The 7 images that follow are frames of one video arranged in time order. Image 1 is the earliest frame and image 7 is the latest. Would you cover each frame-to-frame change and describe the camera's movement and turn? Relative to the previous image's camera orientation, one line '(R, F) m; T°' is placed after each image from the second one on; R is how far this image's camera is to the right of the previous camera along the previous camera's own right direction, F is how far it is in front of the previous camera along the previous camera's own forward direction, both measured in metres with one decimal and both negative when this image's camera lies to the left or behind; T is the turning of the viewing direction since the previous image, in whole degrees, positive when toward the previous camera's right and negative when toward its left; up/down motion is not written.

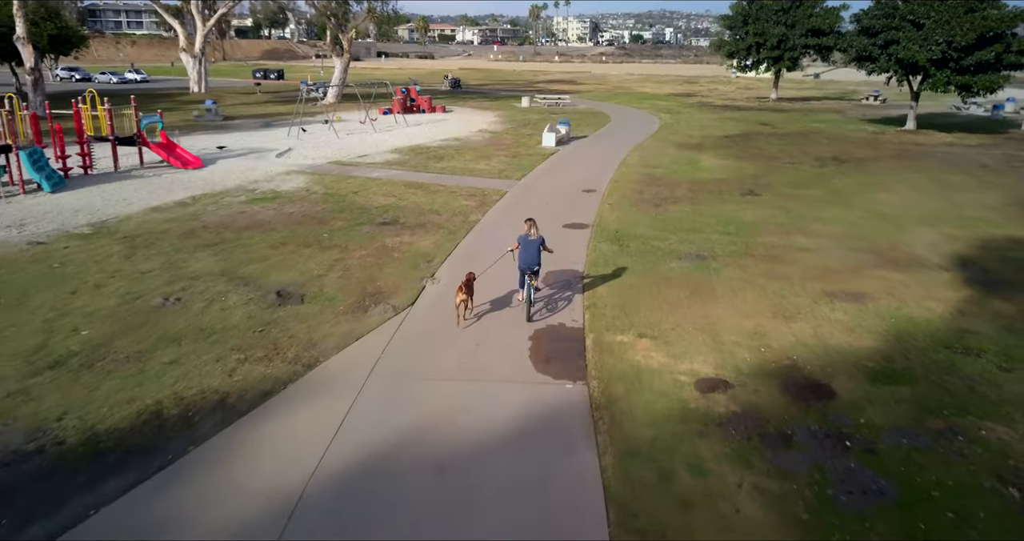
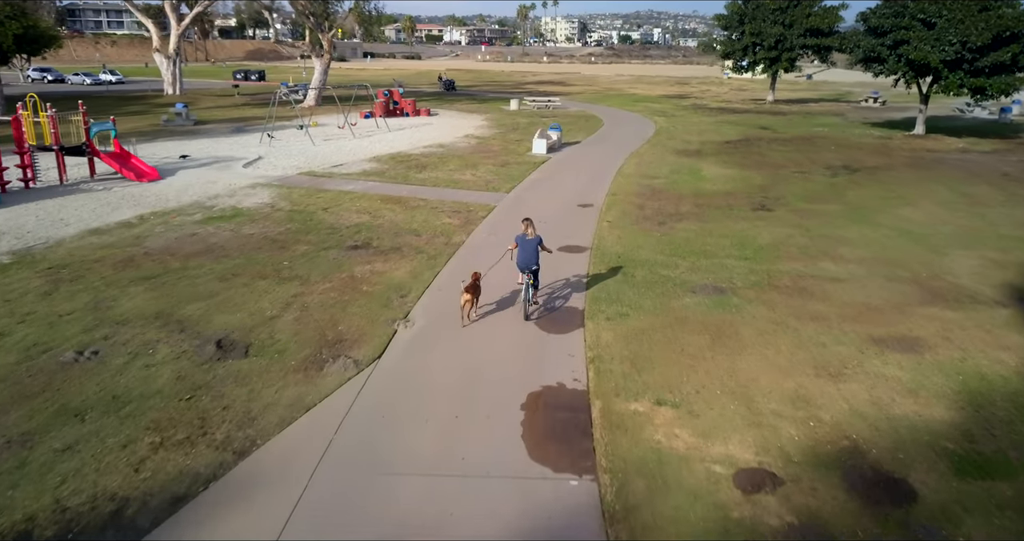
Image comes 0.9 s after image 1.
(0.0, +1.7) m; +1°
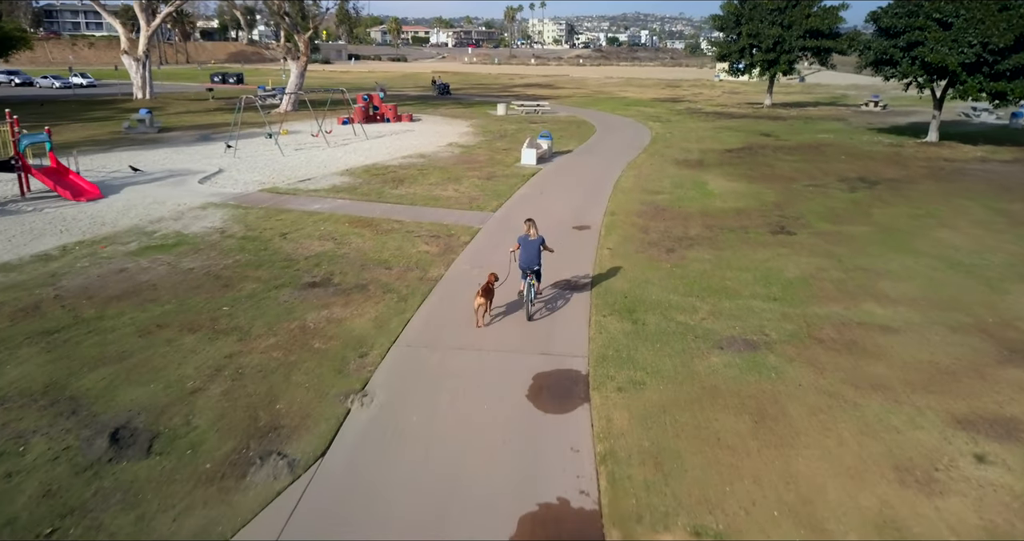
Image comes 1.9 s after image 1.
(0.0, +1.9) m; +1°
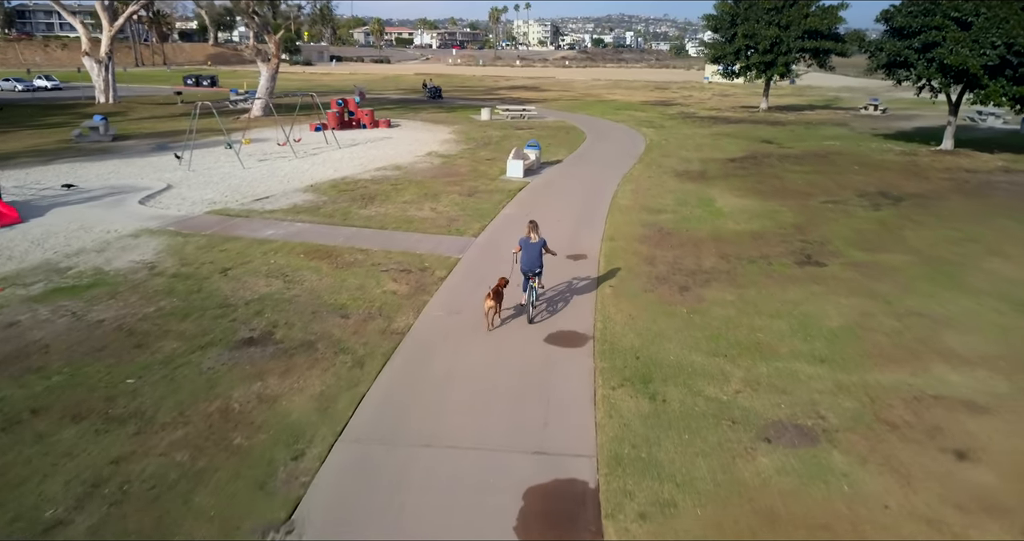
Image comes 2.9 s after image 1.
(0.0, +2.0) m; +1°
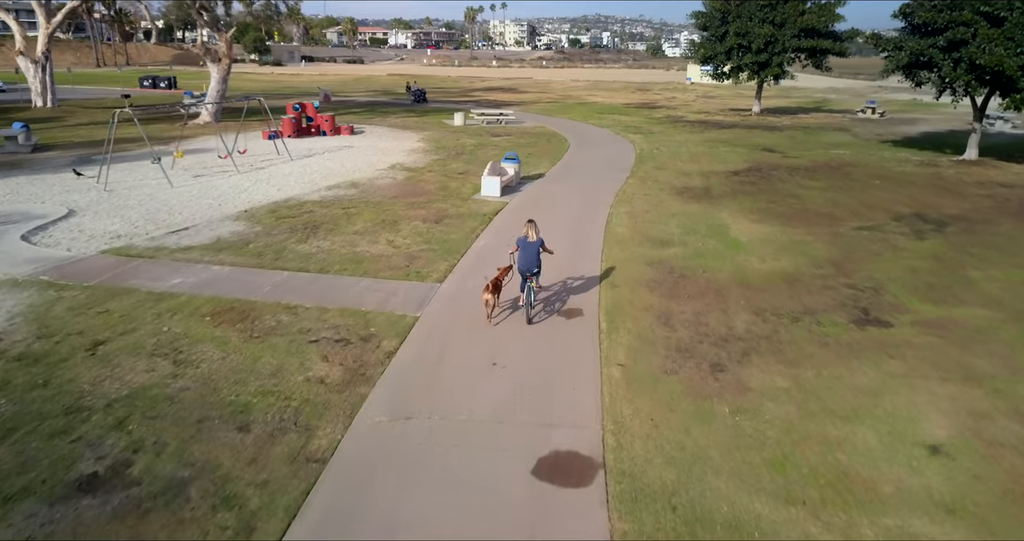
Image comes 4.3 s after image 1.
(+0.1, +2.8) m; +2°
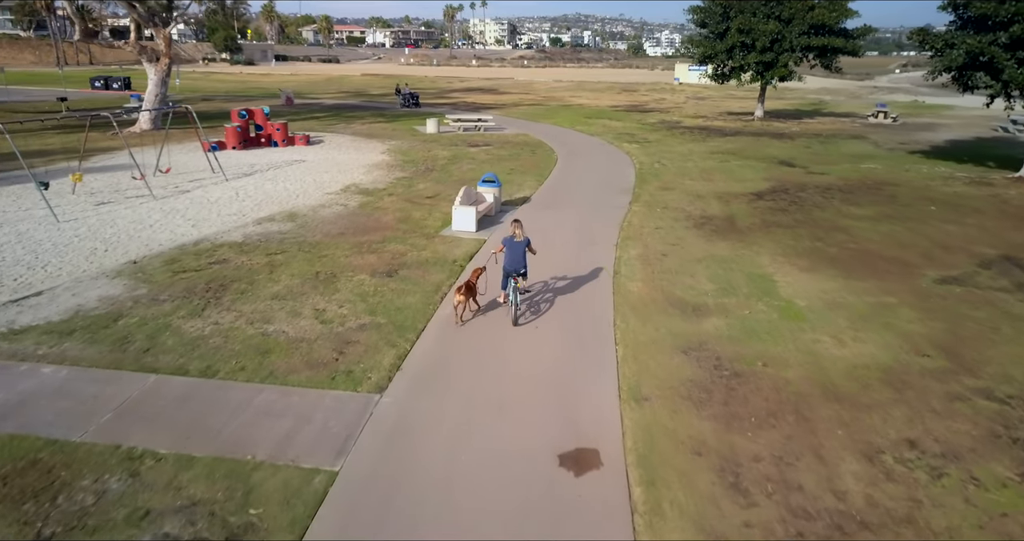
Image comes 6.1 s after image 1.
(+0.1, +3.5) m; +1°
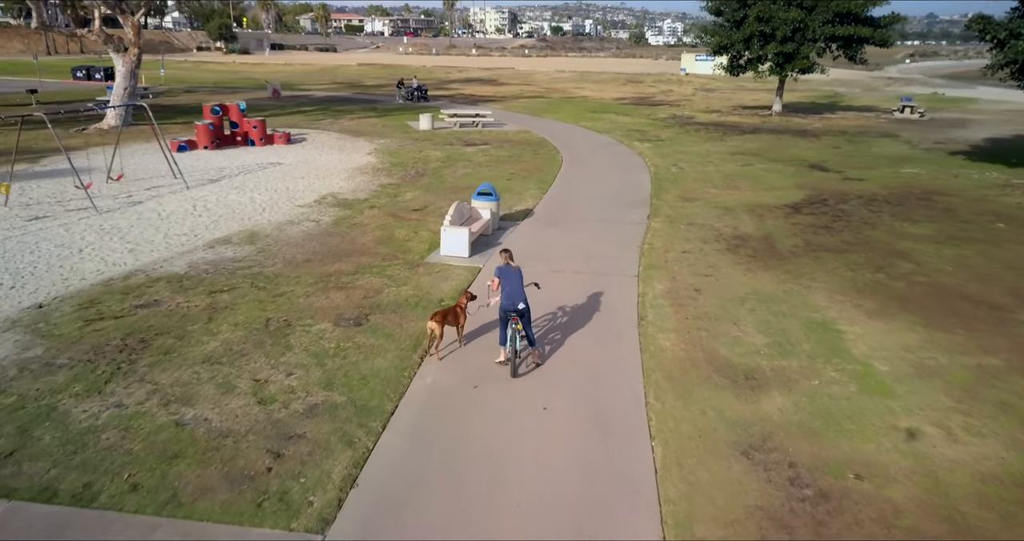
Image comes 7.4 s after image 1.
(0.0, +2.2) m; 0°
